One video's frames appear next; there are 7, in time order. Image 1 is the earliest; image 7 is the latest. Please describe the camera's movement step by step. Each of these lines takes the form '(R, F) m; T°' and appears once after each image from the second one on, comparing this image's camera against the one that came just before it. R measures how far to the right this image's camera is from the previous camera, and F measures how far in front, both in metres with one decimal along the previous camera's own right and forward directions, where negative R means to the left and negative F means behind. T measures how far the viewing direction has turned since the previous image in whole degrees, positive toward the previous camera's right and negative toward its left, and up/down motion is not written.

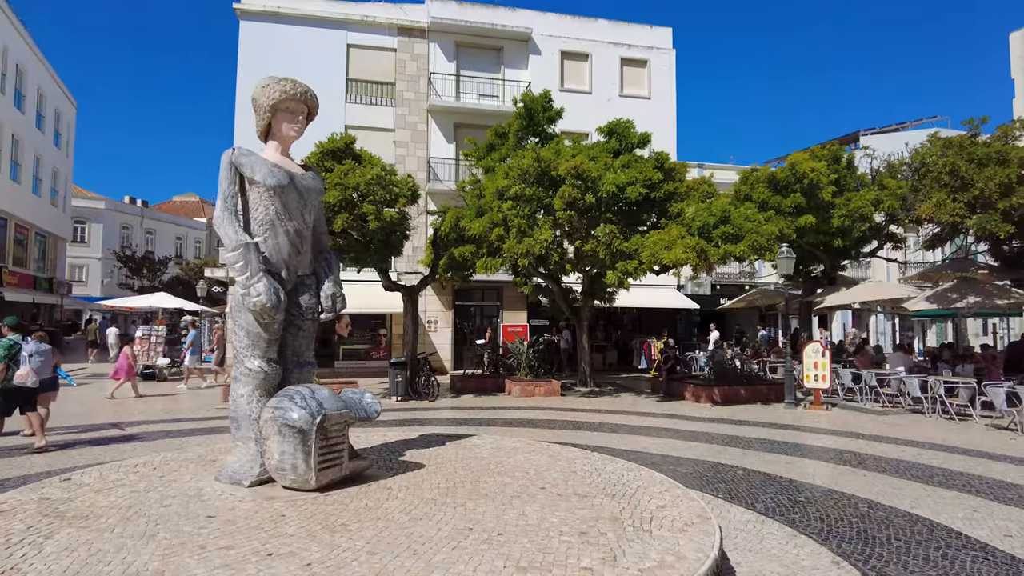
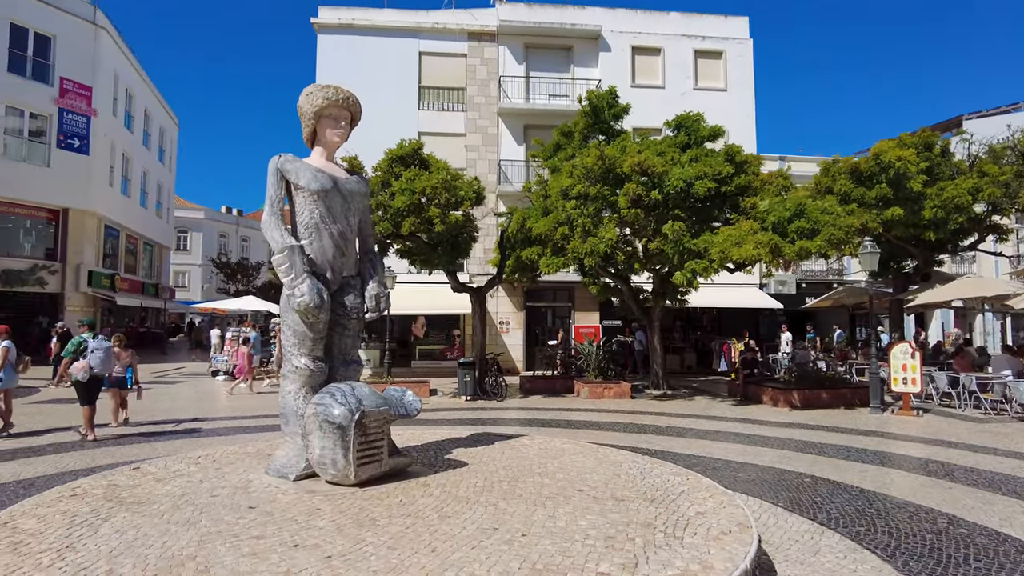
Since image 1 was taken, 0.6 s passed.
(+0.3, +0.1) m; -7°
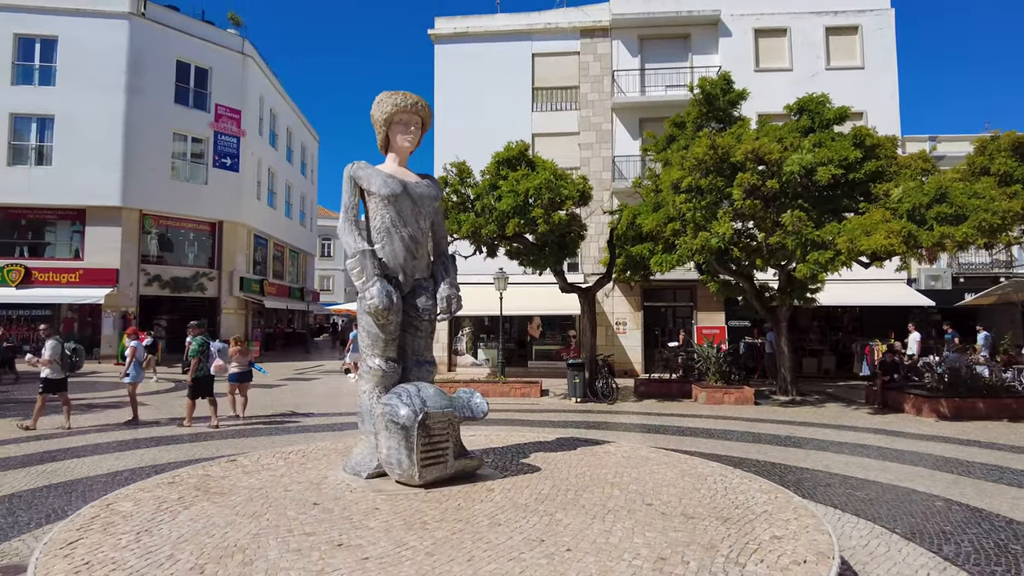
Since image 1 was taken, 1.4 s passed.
(+0.5, +0.2) m; -12°
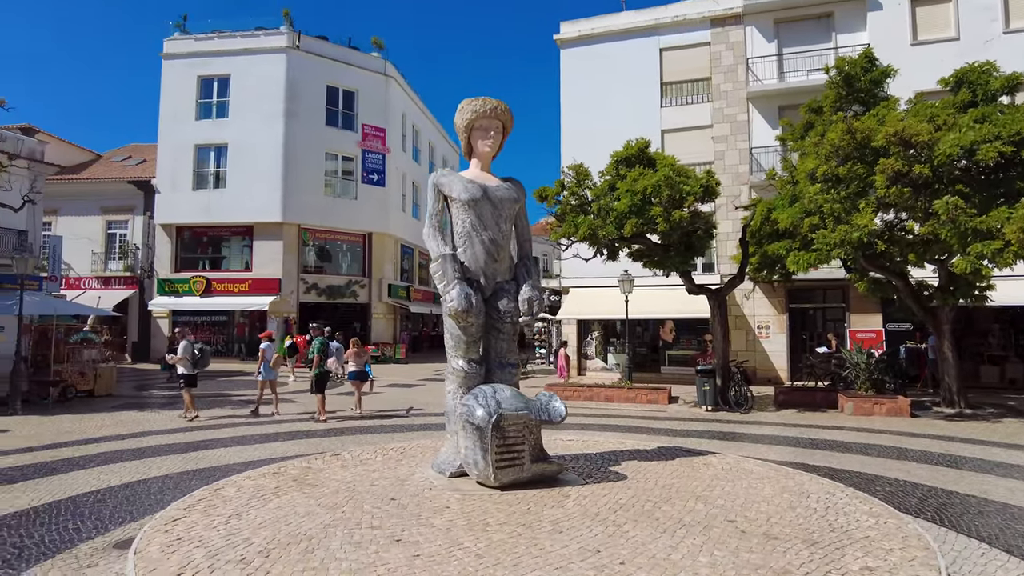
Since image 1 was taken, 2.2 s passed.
(+0.5, +0.1) m; -13°
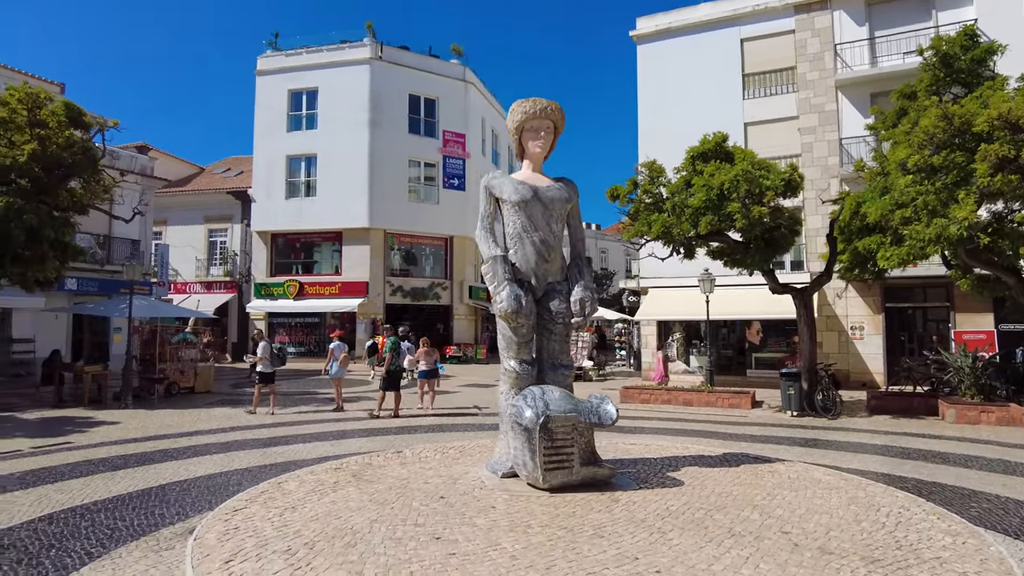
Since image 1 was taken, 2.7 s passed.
(+0.3, 0.0) m; -8°
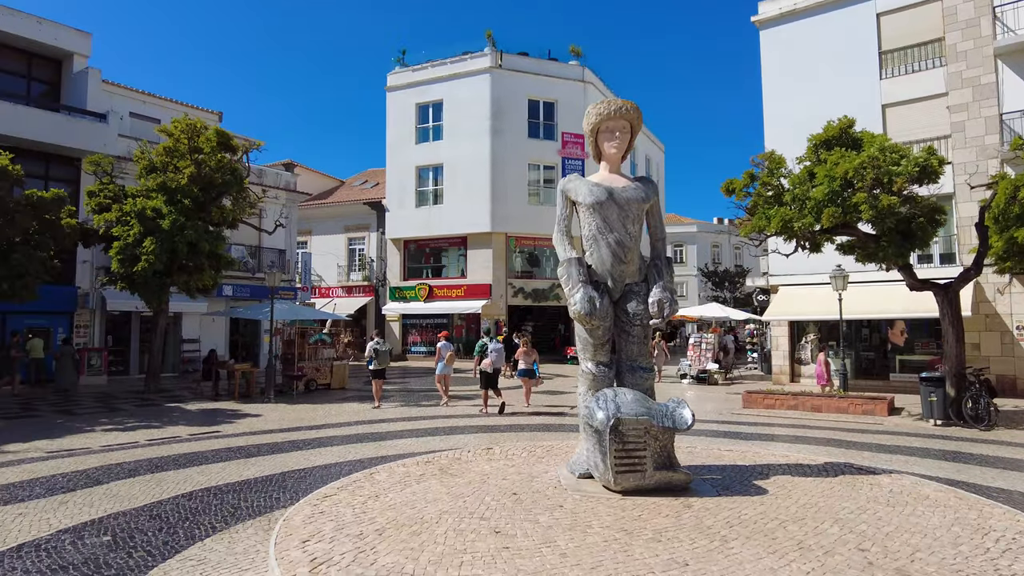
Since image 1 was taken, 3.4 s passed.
(+0.4, 0.0) m; -12°
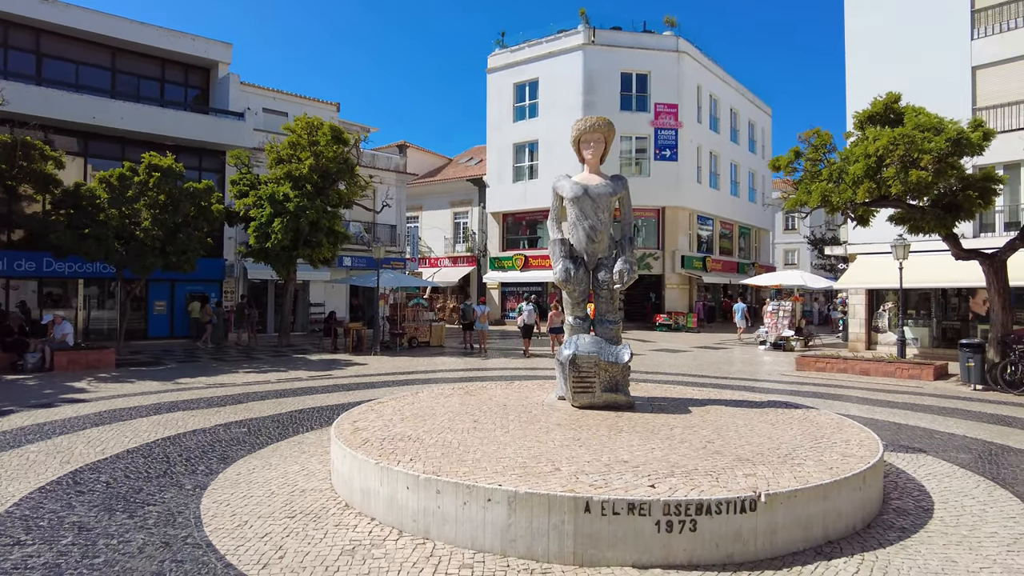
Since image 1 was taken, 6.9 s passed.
(+1.2, -1.7) m; -10°
